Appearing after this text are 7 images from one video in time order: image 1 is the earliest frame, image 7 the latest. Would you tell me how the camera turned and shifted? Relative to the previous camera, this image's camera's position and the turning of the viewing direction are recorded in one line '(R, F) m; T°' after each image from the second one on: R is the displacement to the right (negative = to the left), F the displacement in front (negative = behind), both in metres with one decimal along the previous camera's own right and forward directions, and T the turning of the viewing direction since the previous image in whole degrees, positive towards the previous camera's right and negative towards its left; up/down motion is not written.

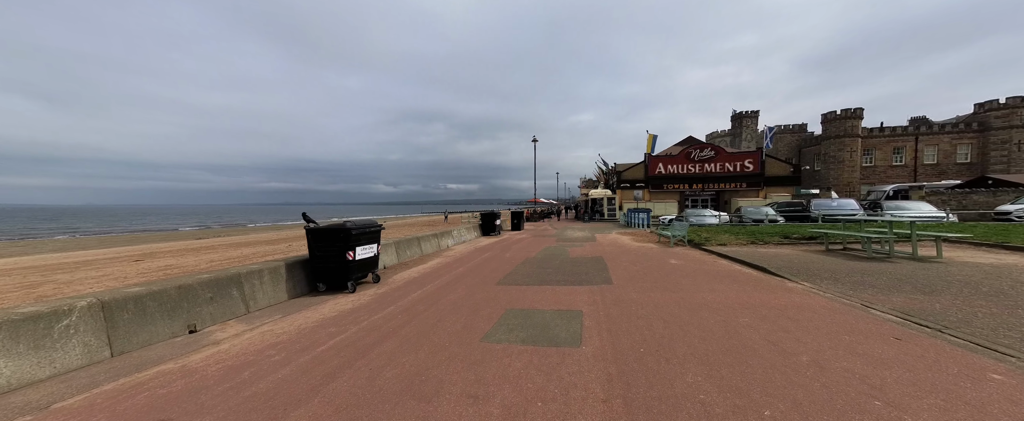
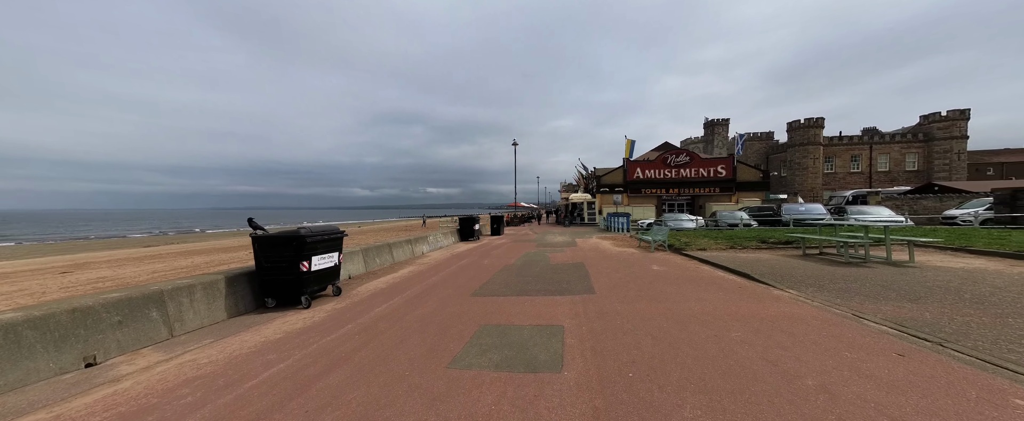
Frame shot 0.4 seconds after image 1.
(+0.1, +0.5) m; +4°
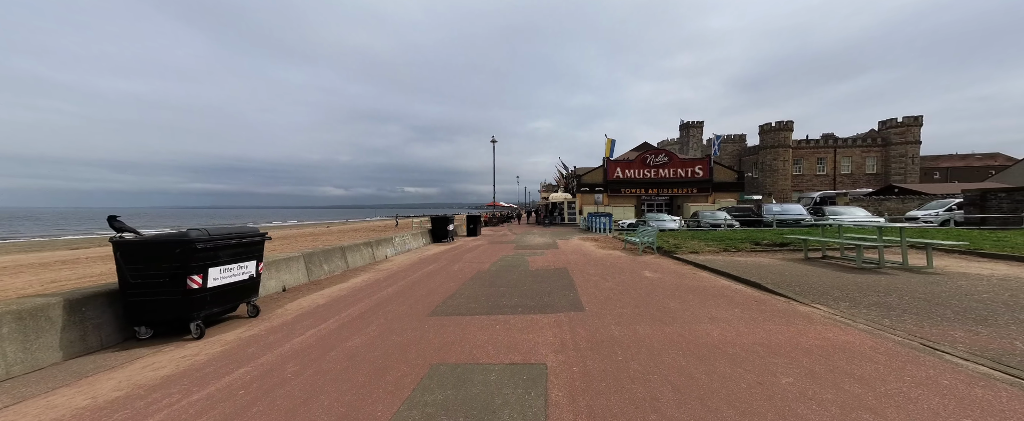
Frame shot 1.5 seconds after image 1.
(+0.2, +1.2) m; +4°
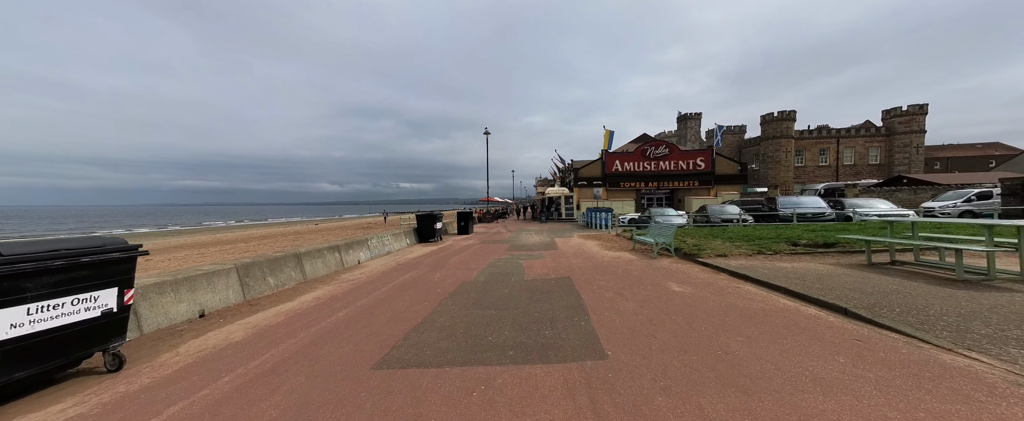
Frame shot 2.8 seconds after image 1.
(+0.1, +1.6) m; +1°
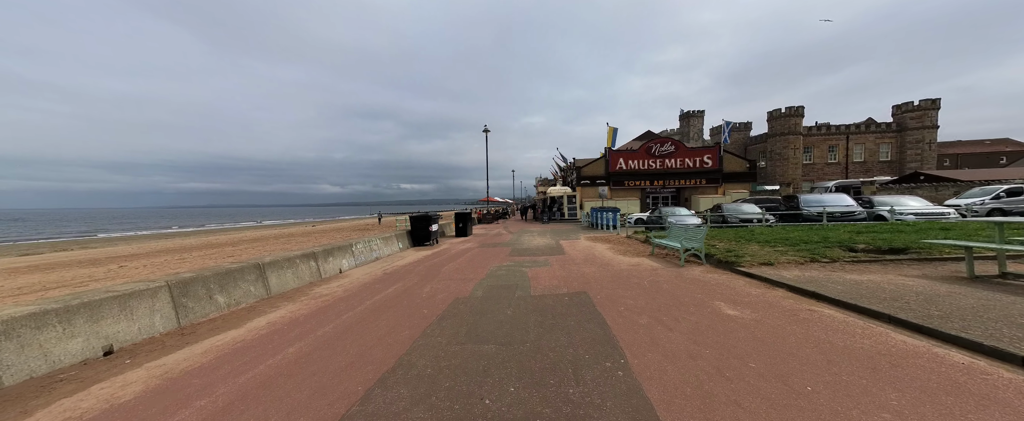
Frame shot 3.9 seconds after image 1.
(-0.1, +1.2) m; 0°
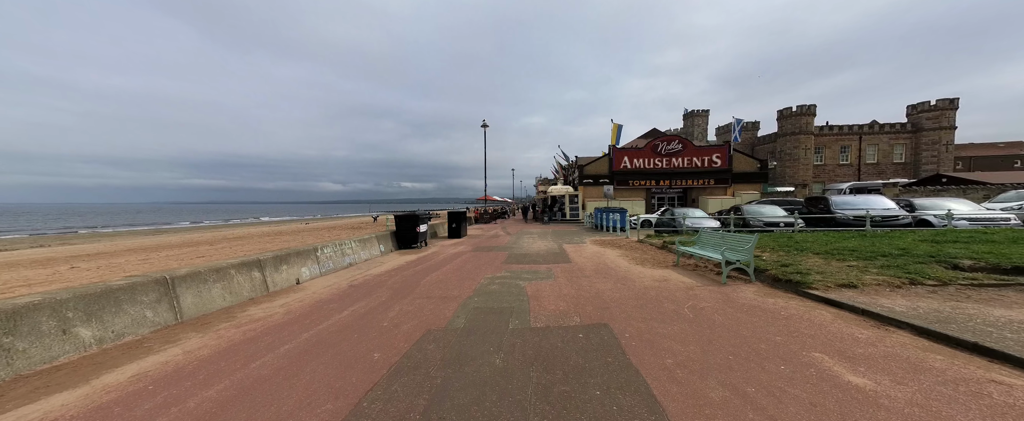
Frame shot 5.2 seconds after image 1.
(+0.1, +1.6) m; 0°
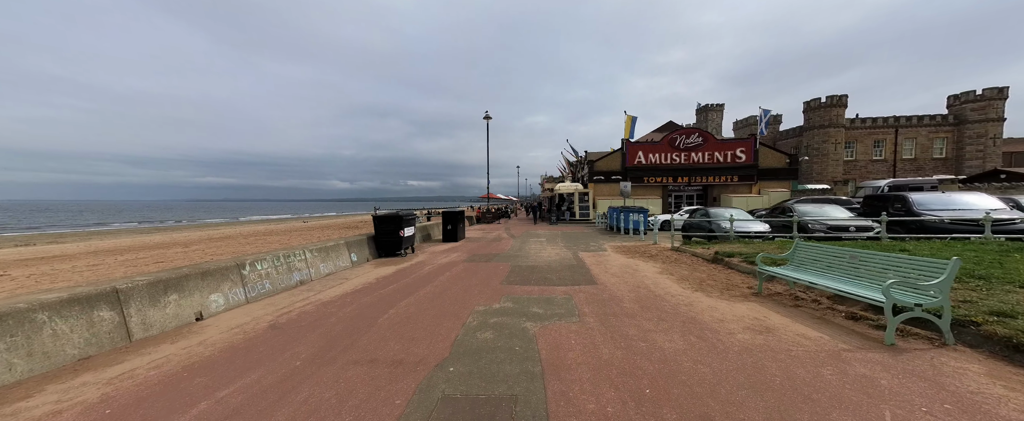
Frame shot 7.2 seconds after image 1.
(0.0, +2.5) m; -1°
